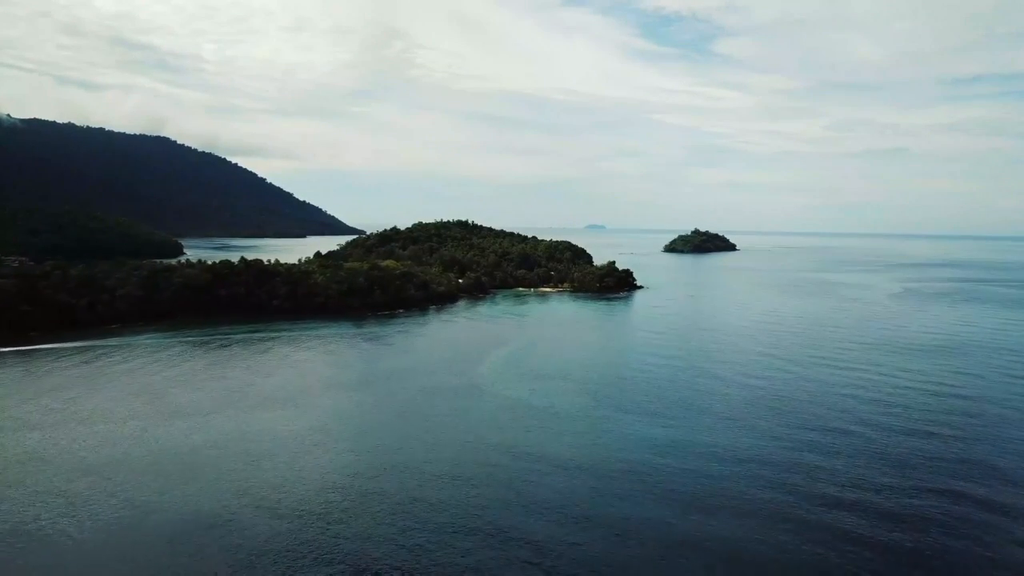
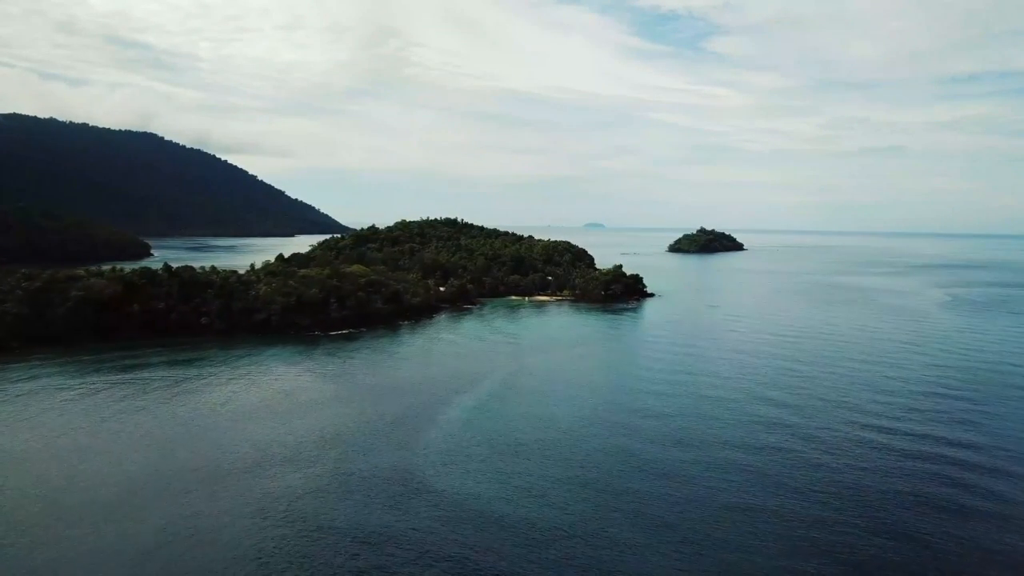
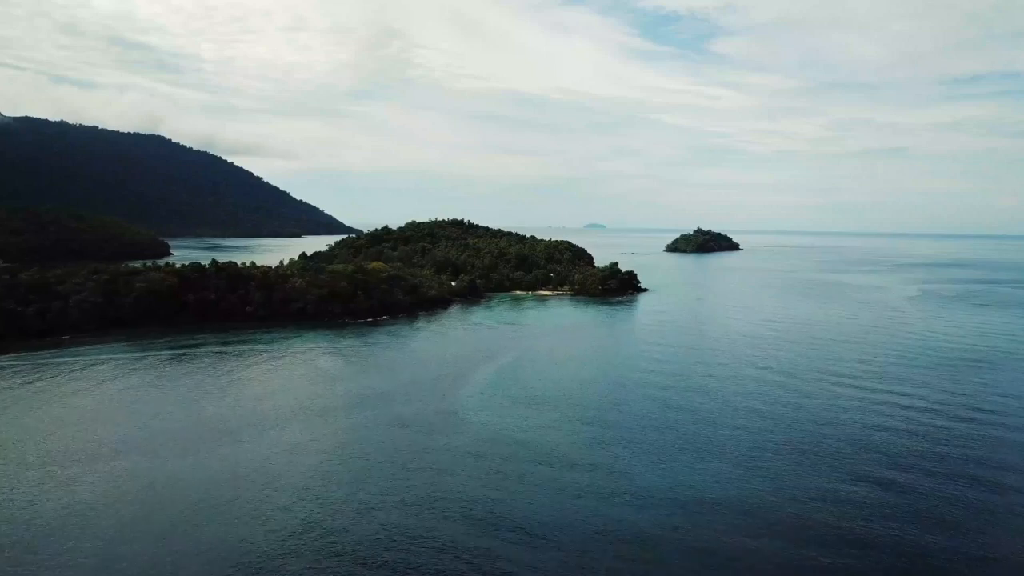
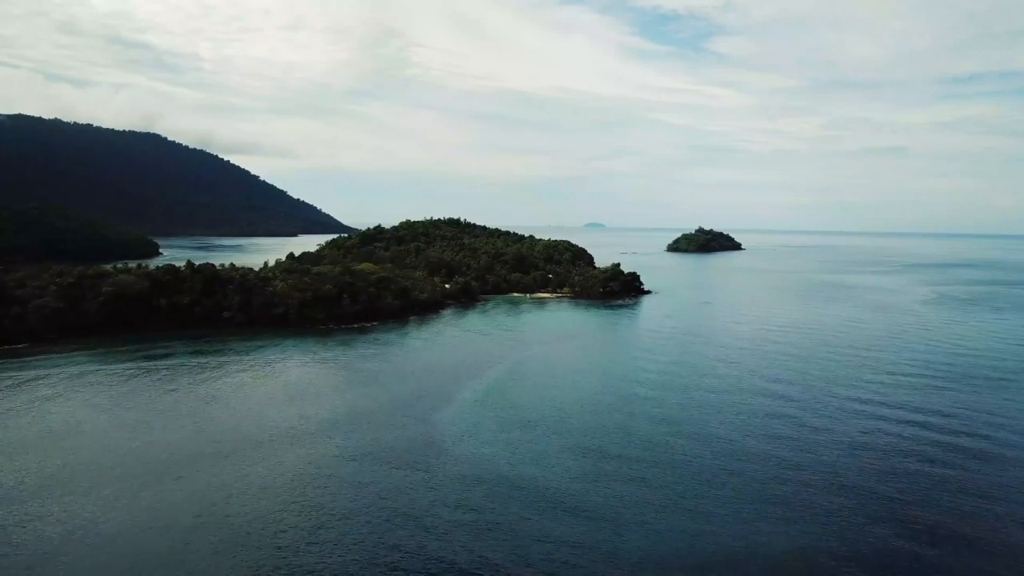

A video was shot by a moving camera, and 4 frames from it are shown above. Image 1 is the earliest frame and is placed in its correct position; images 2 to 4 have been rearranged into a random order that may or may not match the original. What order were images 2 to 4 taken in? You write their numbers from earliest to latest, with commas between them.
3, 4, 2
